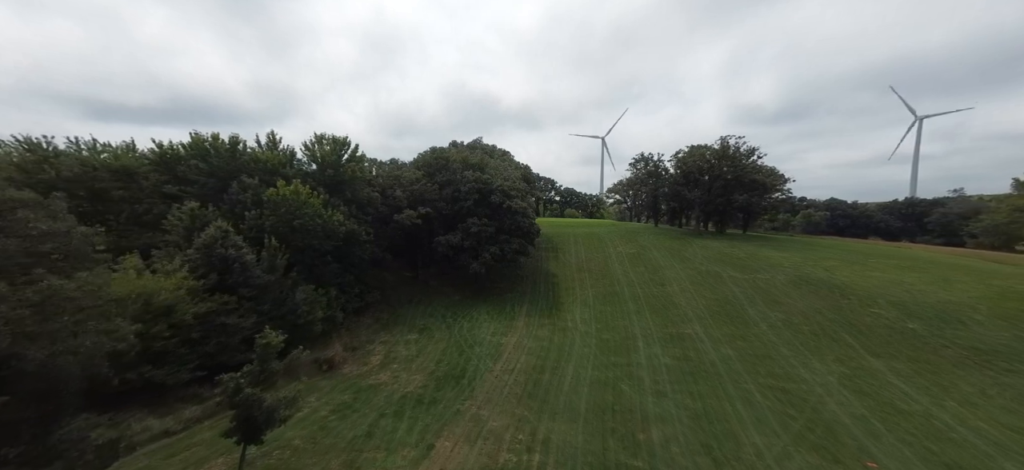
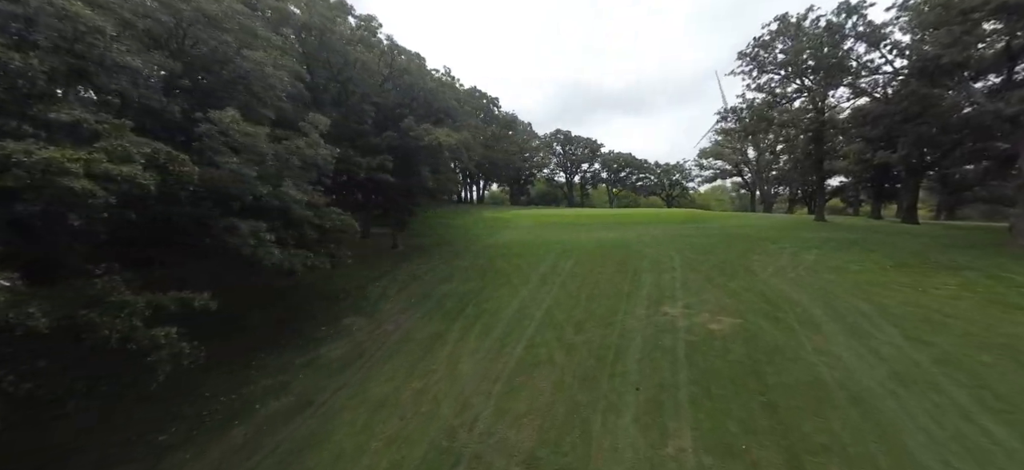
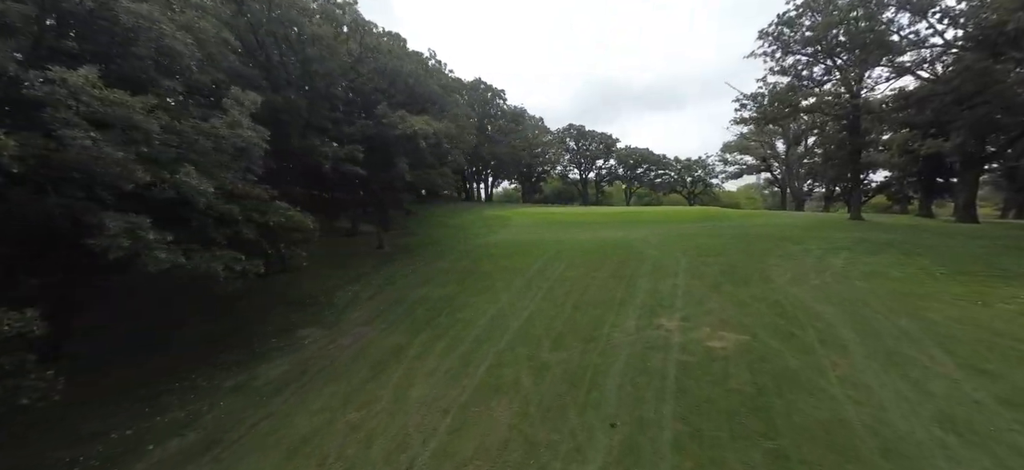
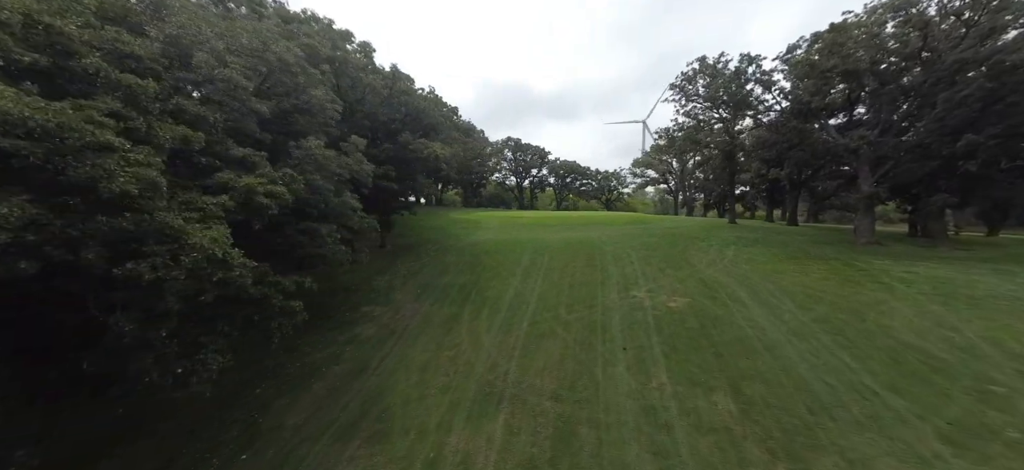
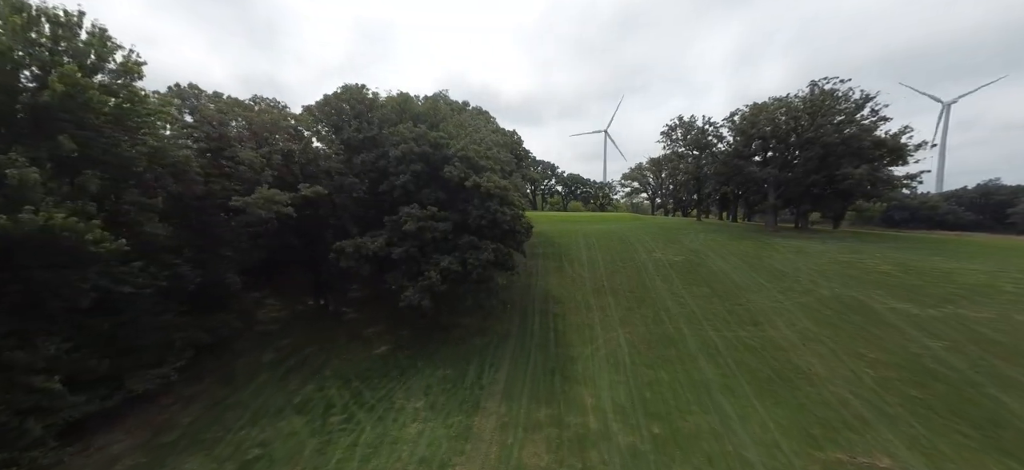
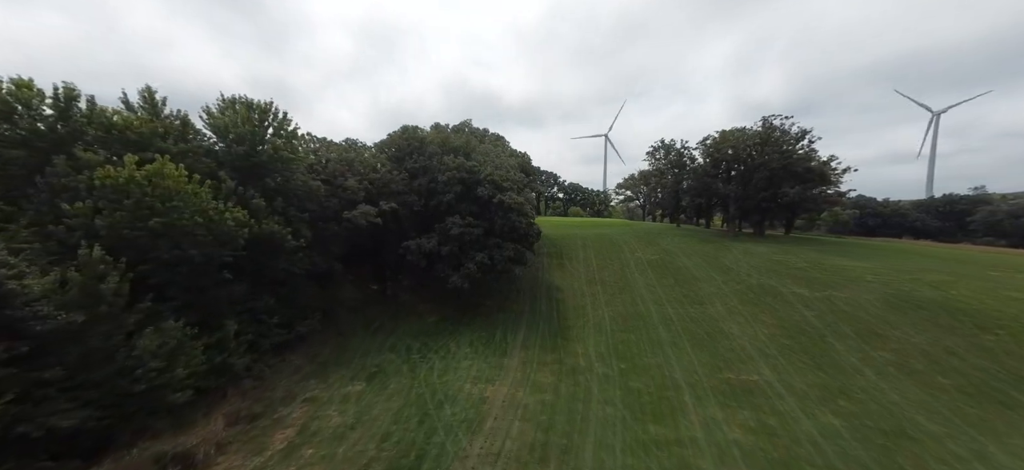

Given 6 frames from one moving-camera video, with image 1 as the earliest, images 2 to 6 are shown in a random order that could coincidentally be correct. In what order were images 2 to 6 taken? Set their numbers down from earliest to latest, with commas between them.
6, 5, 4, 2, 3
